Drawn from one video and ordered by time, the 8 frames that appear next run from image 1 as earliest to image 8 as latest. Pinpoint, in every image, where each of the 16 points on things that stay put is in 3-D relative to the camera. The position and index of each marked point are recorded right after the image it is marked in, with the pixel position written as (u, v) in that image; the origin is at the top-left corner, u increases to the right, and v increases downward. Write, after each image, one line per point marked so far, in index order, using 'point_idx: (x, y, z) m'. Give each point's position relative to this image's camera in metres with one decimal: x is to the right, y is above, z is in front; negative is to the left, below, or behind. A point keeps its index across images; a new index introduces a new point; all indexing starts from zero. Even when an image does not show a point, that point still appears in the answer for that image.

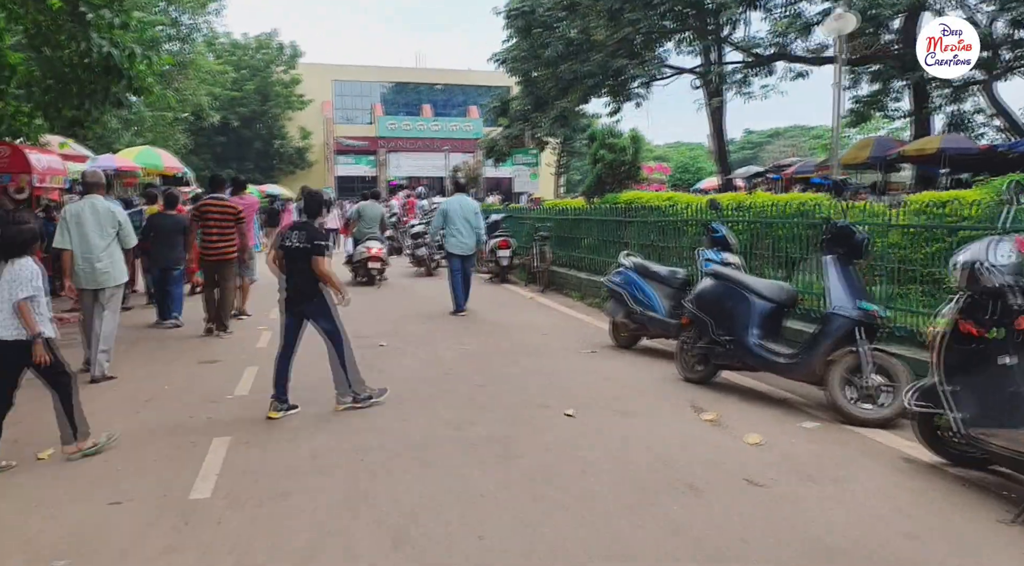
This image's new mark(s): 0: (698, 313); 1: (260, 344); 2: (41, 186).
0: (+1.6, -0.2, +6.0) m
1: (-2.8, -0.7, +8.0) m
2: (-7.9, +1.6, +11.9) m
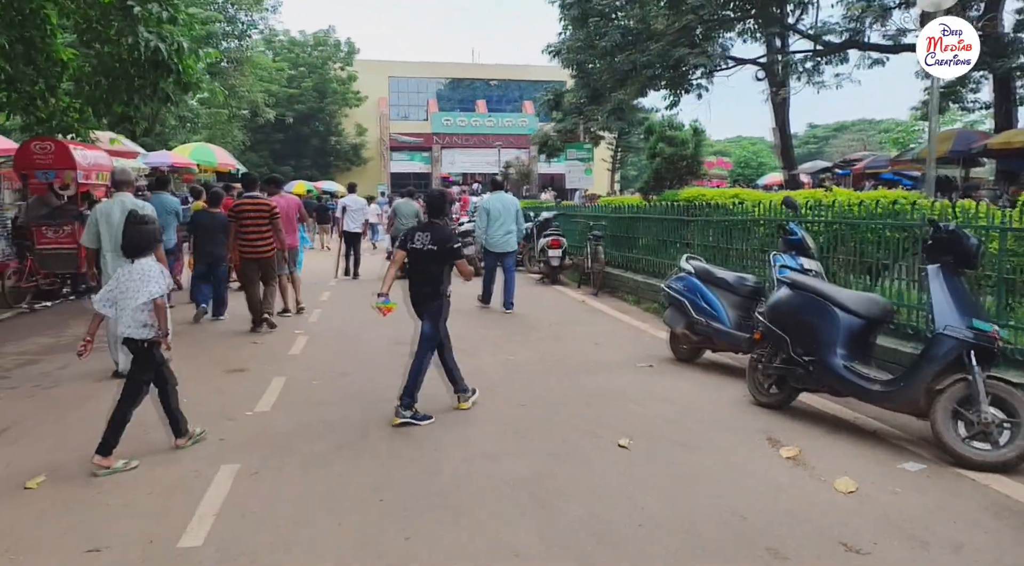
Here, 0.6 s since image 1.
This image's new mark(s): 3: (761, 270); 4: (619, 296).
0: (+1.9, -0.3, +5.3) m
1: (-2.3, -0.7, +7.5) m
2: (-7.0, +1.7, +11.8) m
3: (+2.8, +0.1, +7.9) m
4: (+1.7, -0.2, +11.4) m
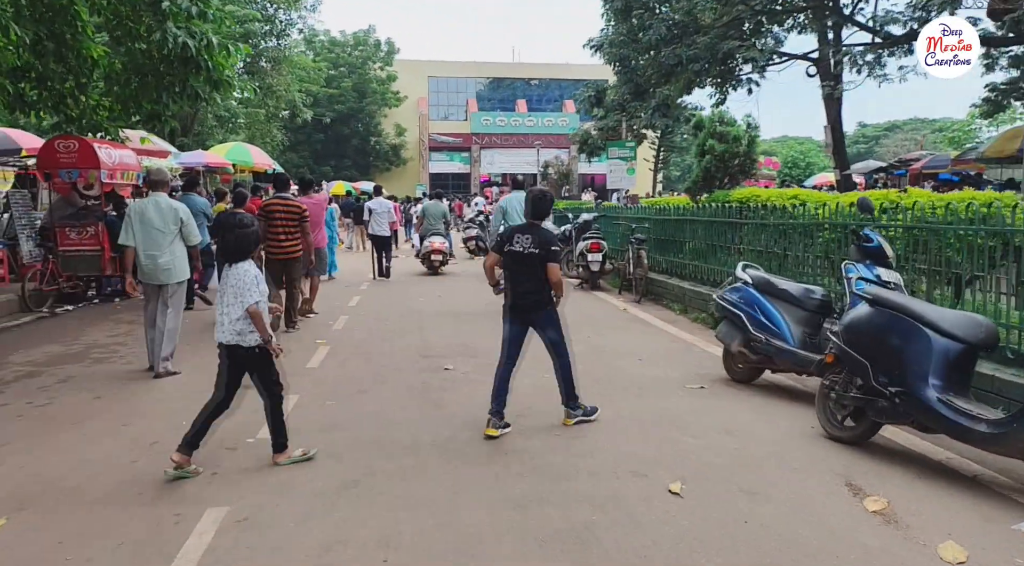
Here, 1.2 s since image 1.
0: (+2.1, -0.4, +4.5) m
1: (-2.0, -0.8, +7.0) m
2: (-6.4, +1.6, +11.5) m
3: (+3.1, 0.0, +7.1) m
4: (+2.3, -0.3, +10.7) m
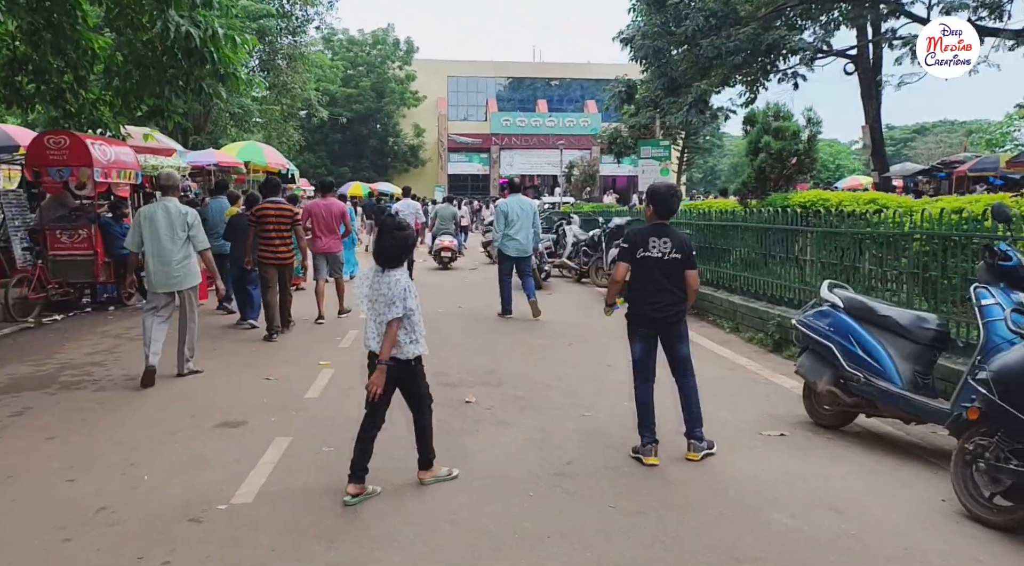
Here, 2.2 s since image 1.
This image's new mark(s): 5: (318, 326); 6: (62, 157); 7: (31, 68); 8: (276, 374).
0: (+2.3, -0.6, +3.4) m
1: (-1.7, -0.9, +6.0) m
2: (-6.0, +1.5, +10.6) m
3: (+3.4, -0.1, +6.0) m
4: (+2.6, -0.5, +9.6) m
5: (-2.8, -0.5, +10.2) m
6: (-6.3, +1.8, +10.0) m
7: (-8.1, +3.6, +12.1) m
8: (-2.2, -0.8, +6.6) m
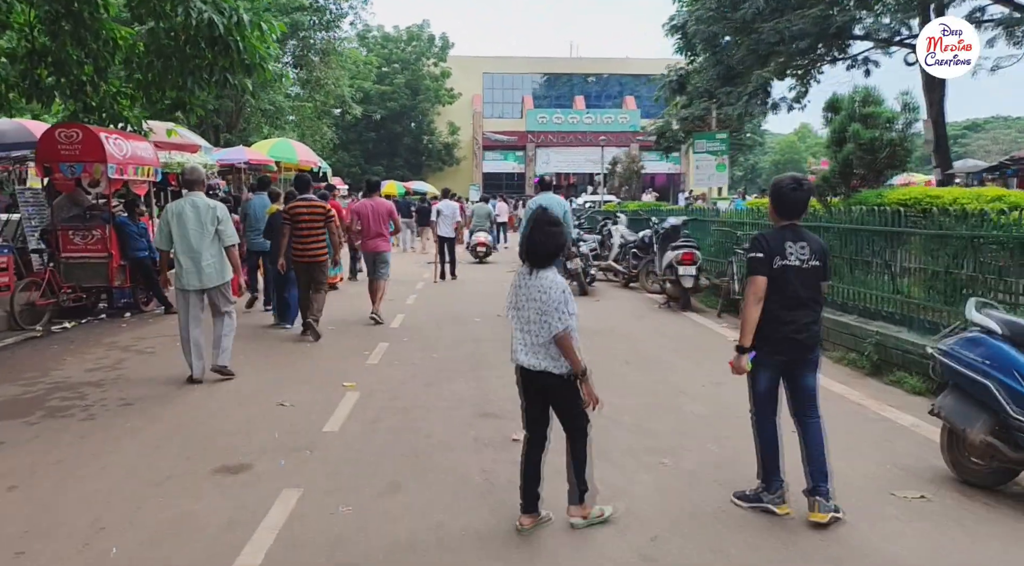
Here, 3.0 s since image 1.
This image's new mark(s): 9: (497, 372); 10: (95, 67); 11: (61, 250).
0: (+2.6, -0.7, +2.3) m
1: (-1.3, -1.0, +5.1) m
2: (-5.4, +1.5, +9.9) m
3: (+3.8, -0.2, +4.9) m
4: (+3.2, -0.6, +8.5) m
5: (-2.2, -0.6, +9.4) m
6: (-5.7, +1.7, +9.3) m
7: (-7.4, +3.6, +11.5) m
8: (-1.8, -0.9, +5.7) m
9: (-0.1, -0.8, +6.5) m
10: (-6.9, +3.6, +11.8) m
11: (-6.0, +0.4, +9.5) m
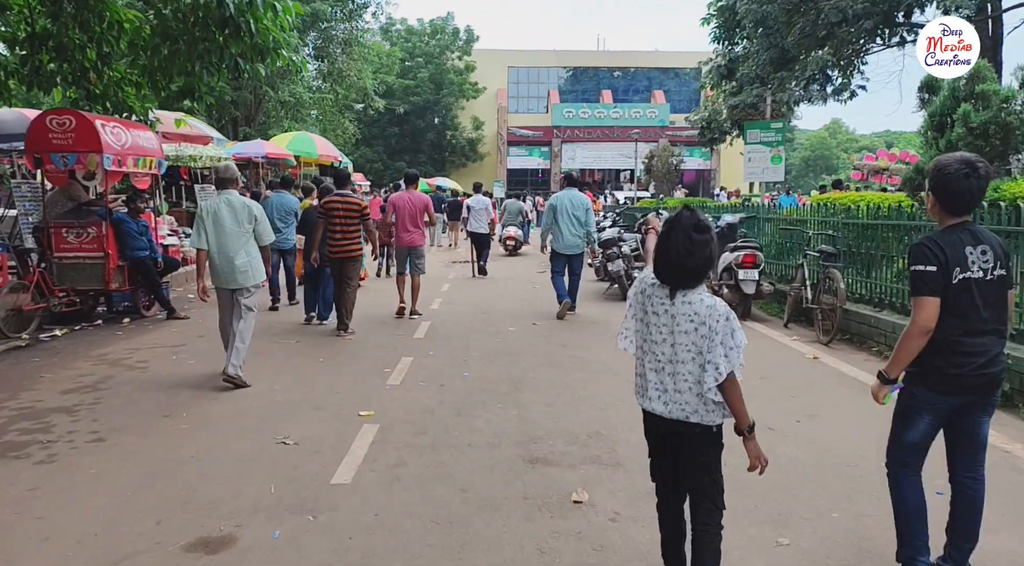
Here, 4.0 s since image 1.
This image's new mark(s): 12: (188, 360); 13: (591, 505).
0: (+2.9, -0.8, +1.2) m
1: (-1.0, -1.1, +4.1) m
2: (-4.9, +1.4, +9.0) m
3: (+4.1, -0.3, +3.7) m
4: (+3.6, -0.6, +7.3) m
5: (-1.7, -0.7, +8.4) m
6: (-5.2, +1.7, +8.4) m
7: (-6.9, +3.6, +10.7) m
8: (-1.4, -1.0, +4.8) m
9: (+0.2, -0.9, +5.5) m
10: (-6.3, +3.5, +10.9) m
11: (-5.5, +0.4, +8.7) m
12: (-3.2, -0.7, +6.9) m
13: (+0.4, -1.1, +3.7) m
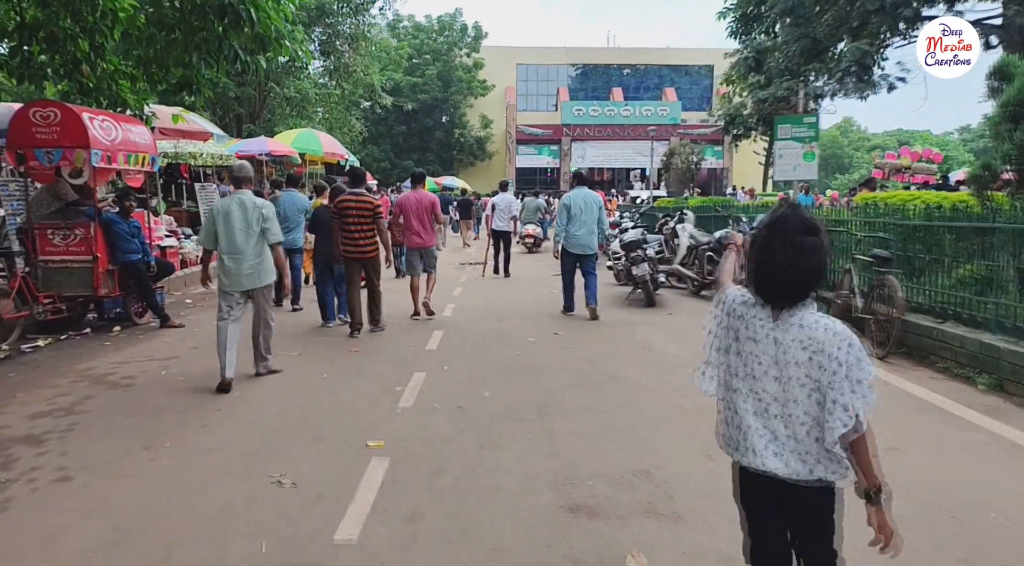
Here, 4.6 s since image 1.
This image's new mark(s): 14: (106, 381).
0: (+3.0, -0.9, +0.5) m
1: (-0.8, -1.1, +3.5) m
2: (-4.7, +1.4, +8.4) m
3: (+4.3, -0.4, +3.0) m
4: (+3.8, -0.7, +6.6) m
5: (-1.5, -0.7, +7.7) m
6: (-5.0, +1.6, +7.8) m
7: (-6.6, +3.5, +10.1) m
8: (-1.3, -1.1, +4.1) m
9: (+0.4, -1.0, +4.8) m
10: (-6.1, +3.5, +10.3) m
11: (-5.3, +0.3, +8.0) m
12: (-3.0, -0.8, +6.3) m
13: (+0.6, -1.2, +3.0) m
14: (-3.5, -0.8, +6.2) m
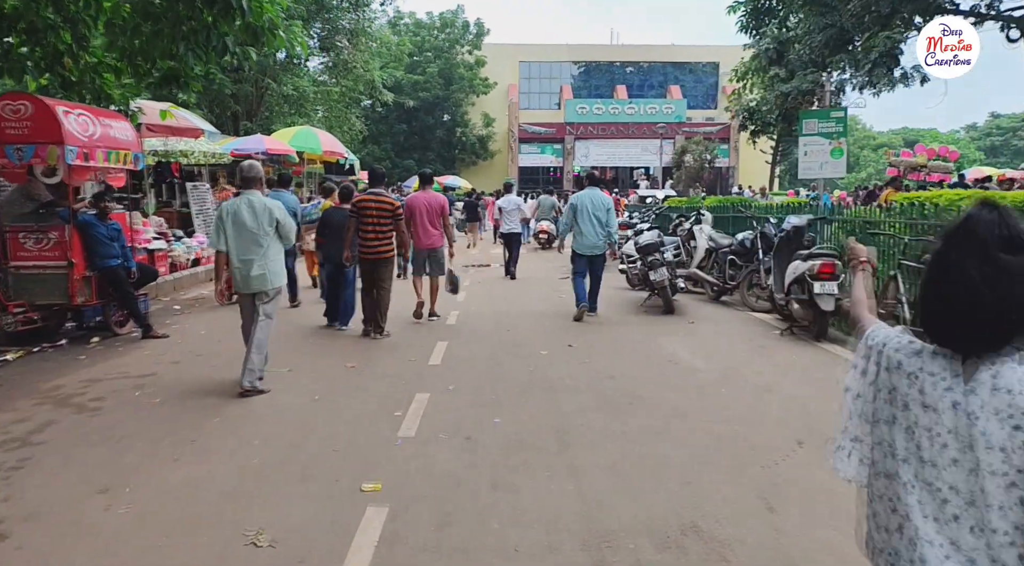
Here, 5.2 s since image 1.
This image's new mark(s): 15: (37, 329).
0: (+3.1, -0.9, -0.1) m
1: (-0.7, -1.2, +2.8) m
2: (-4.6, +1.3, +7.8) m
3: (+4.4, -0.5, +2.4) m
4: (+3.9, -0.8, +6.0) m
5: (-1.4, -0.8, +7.1) m
6: (-4.9, +1.5, +7.2) m
7: (-6.5, +3.4, +9.4) m
8: (-1.2, -1.1, +3.5) m
9: (+0.5, -1.0, +4.2) m
10: (-6.0, +3.4, +9.7) m
11: (-5.2, +0.3, +7.4) m
12: (-2.9, -0.9, +5.7) m
13: (+0.7, -1.3, +2.4) m
14: (-3.4, -0.9, +5.6) m
15: (-5.2, -0.5, +7.8) m
